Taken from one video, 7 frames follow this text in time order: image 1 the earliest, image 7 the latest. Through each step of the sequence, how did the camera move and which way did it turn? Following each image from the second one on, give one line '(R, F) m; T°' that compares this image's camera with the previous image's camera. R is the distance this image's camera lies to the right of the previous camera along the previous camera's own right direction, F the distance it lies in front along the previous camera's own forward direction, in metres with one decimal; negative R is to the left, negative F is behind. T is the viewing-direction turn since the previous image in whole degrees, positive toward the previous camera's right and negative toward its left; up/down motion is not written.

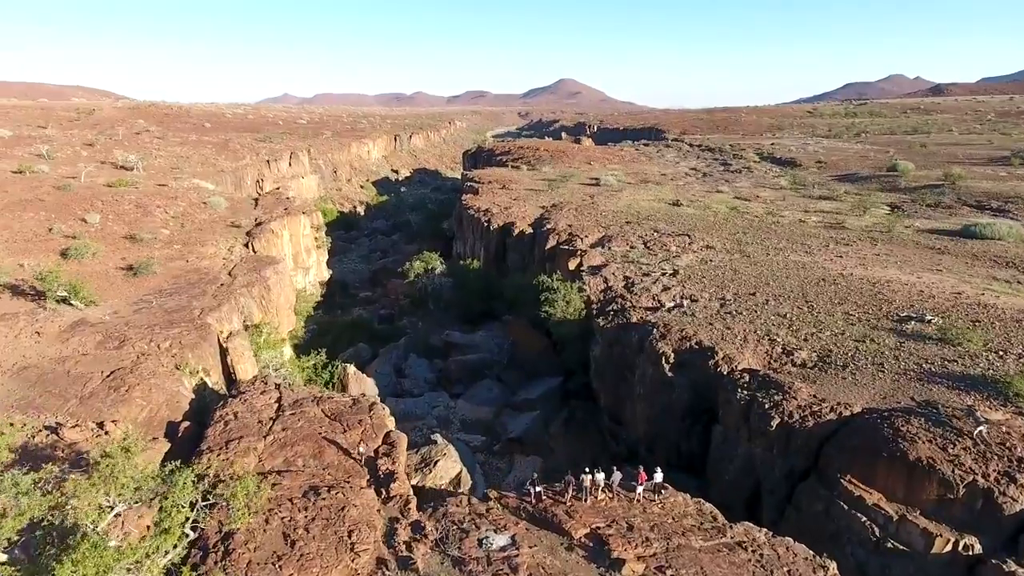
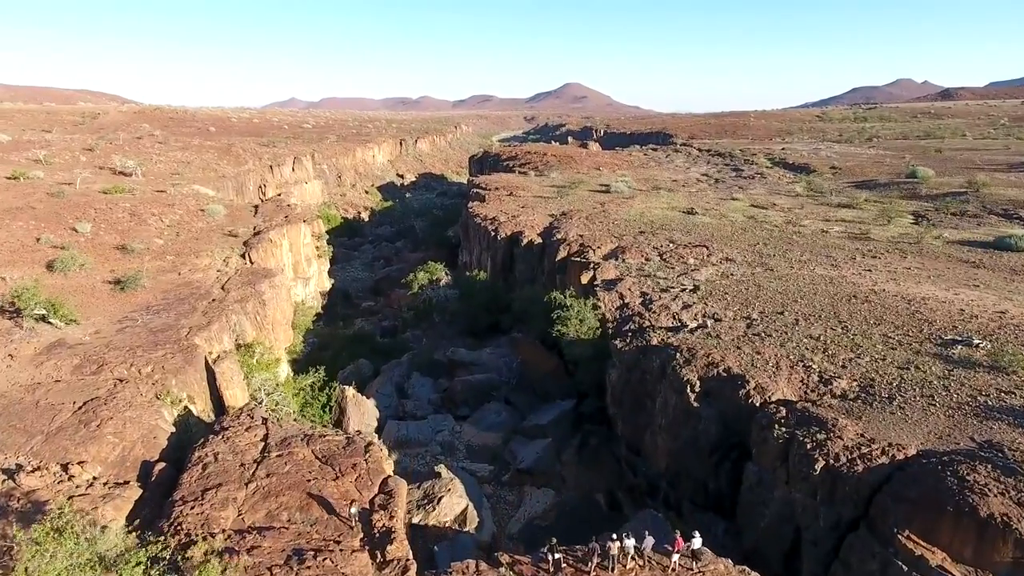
(-0.1, +0.9) m; 0°
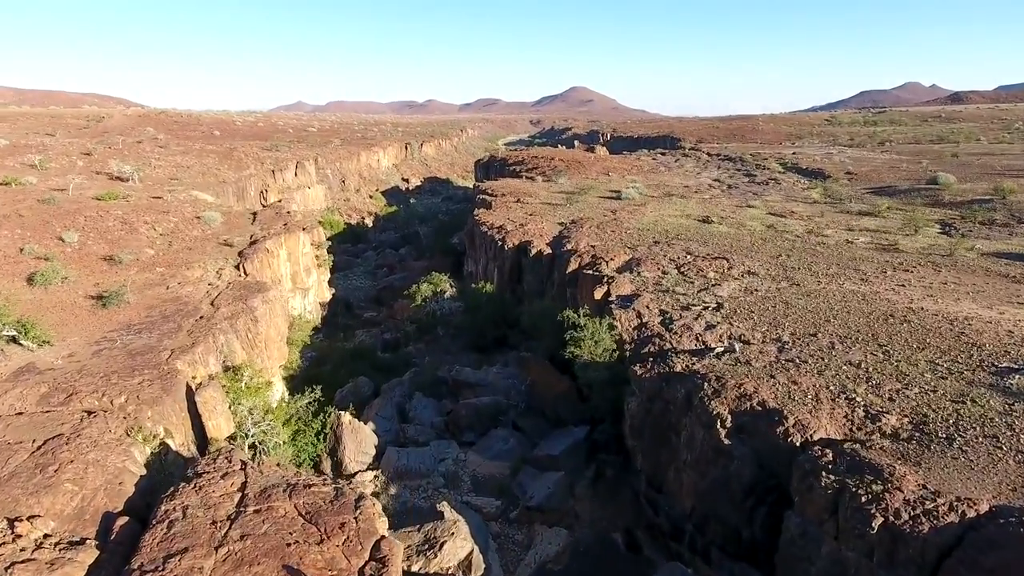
(-0.1, +1.0) m; 0°
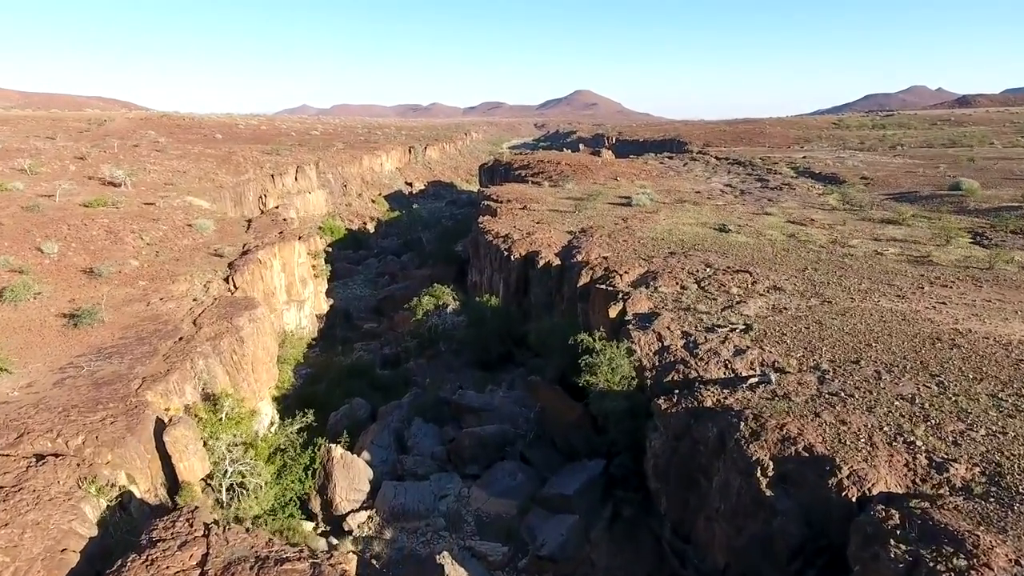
(-0.1, +1.1) m; 0°
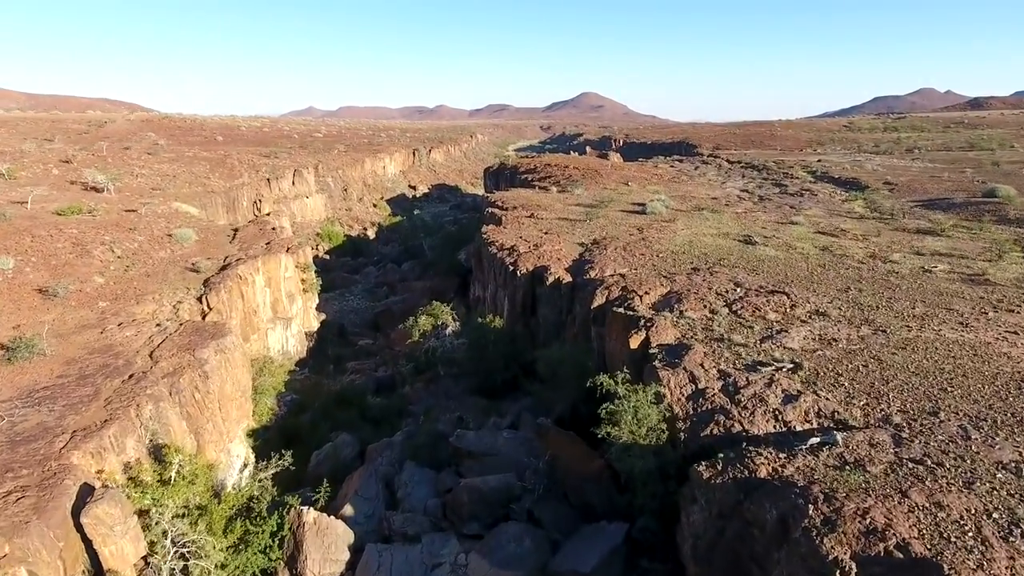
(0.0, +1.7) m; 0°
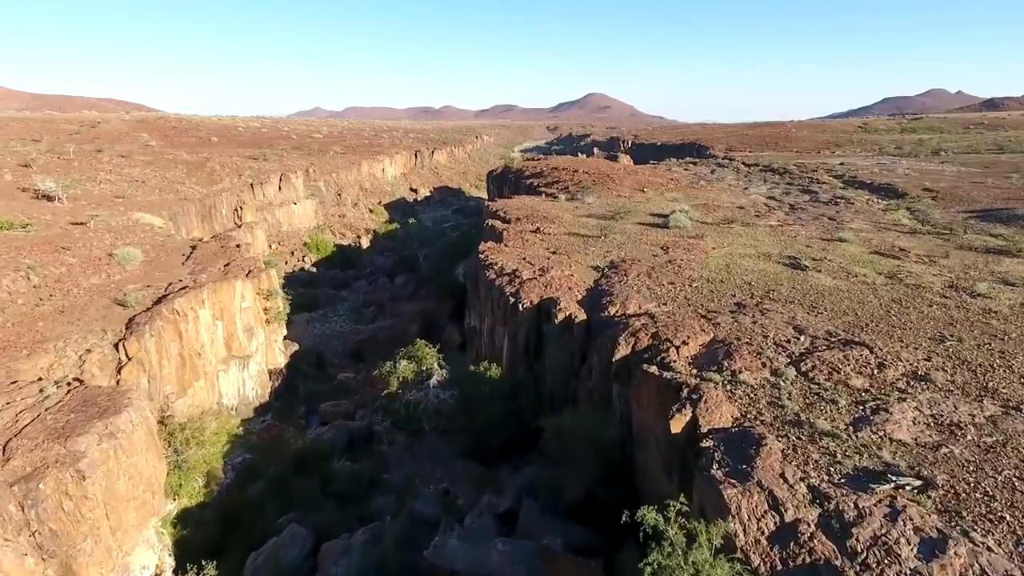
(+0.1, +3.1) m; -1°
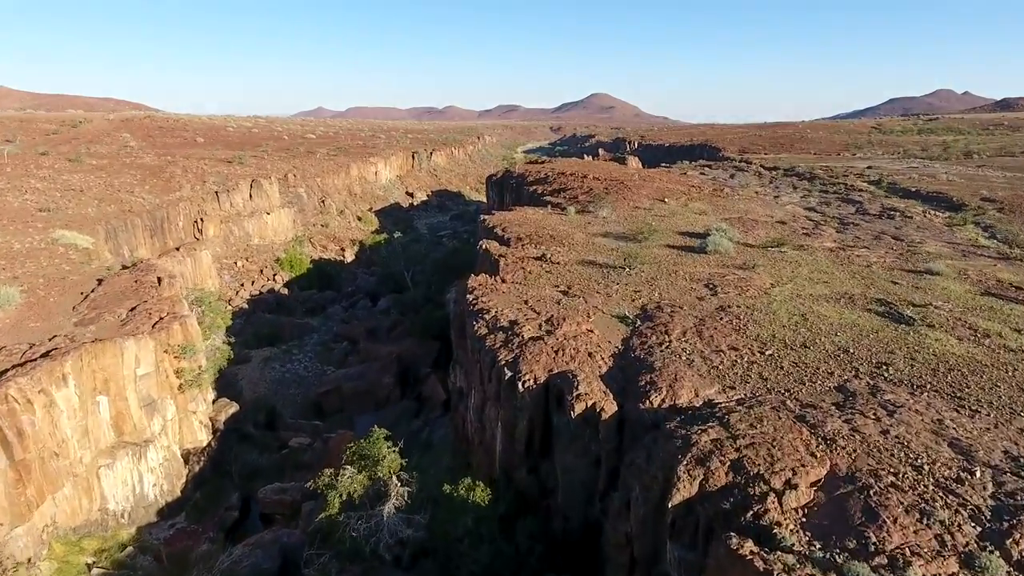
(+0.1, +4.3) m; 0°
